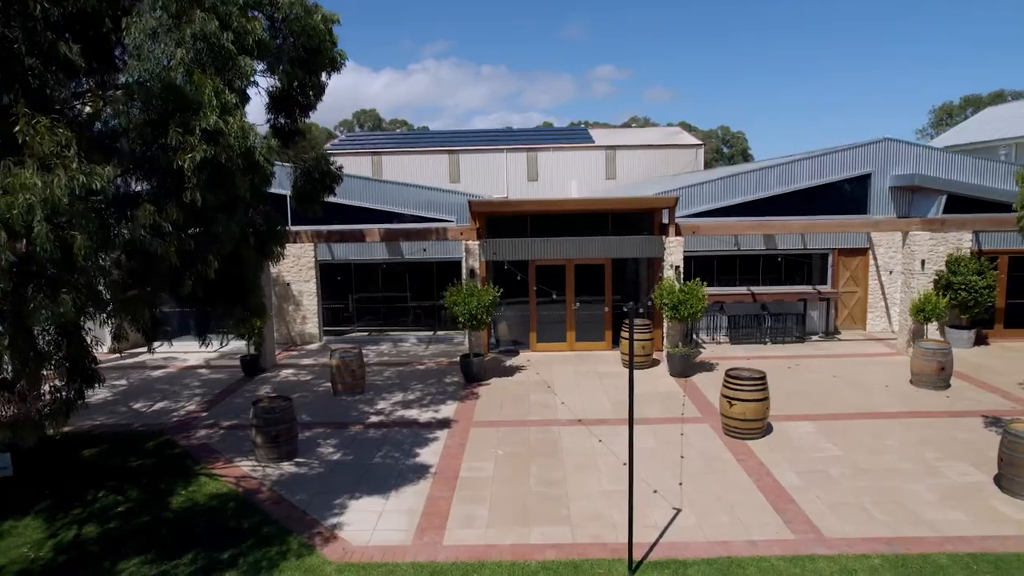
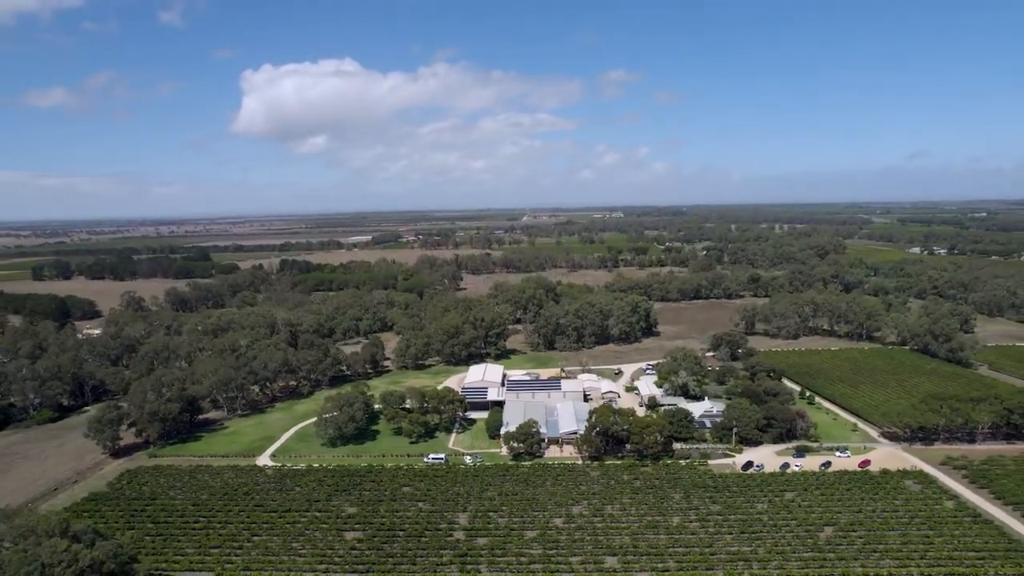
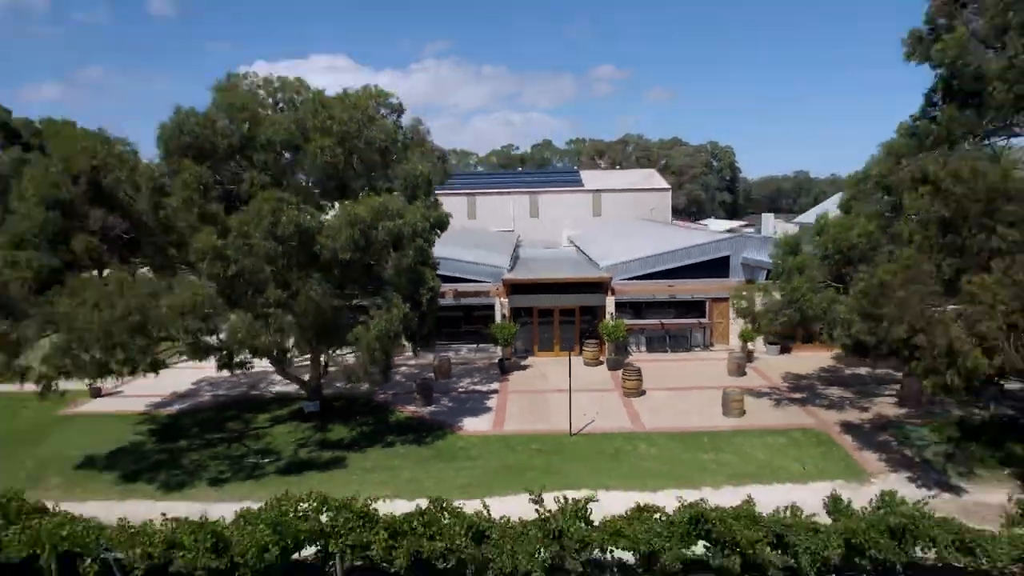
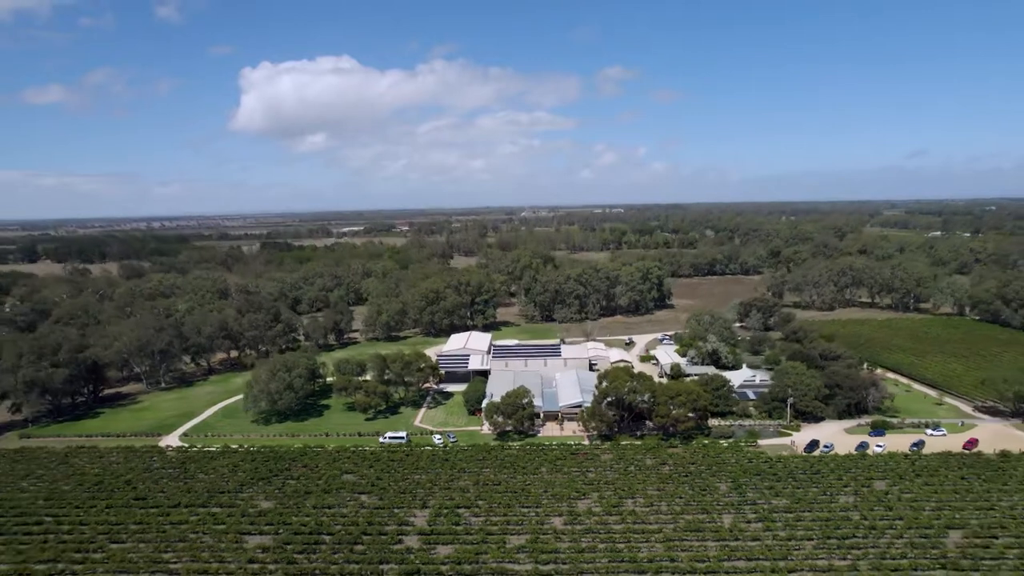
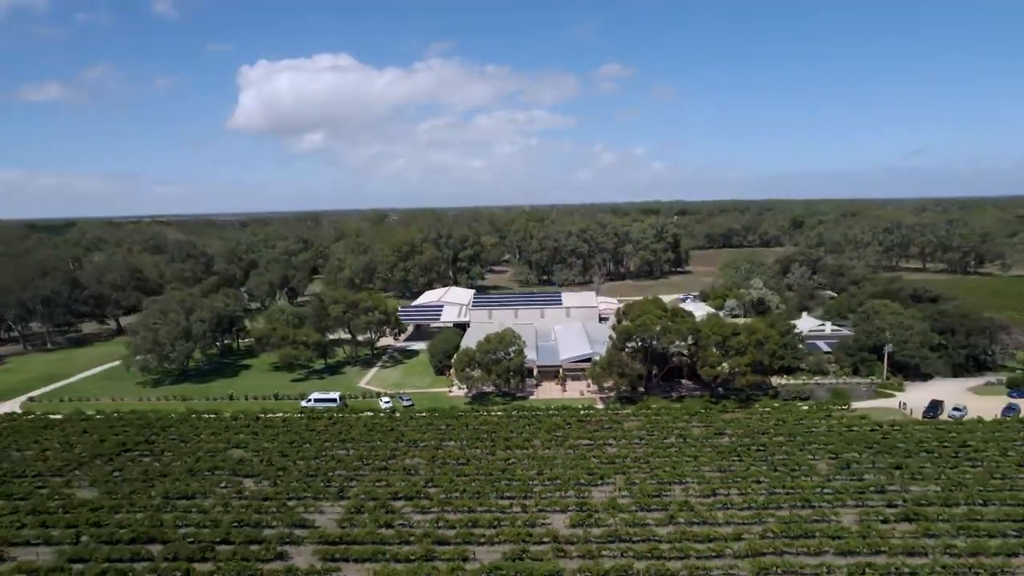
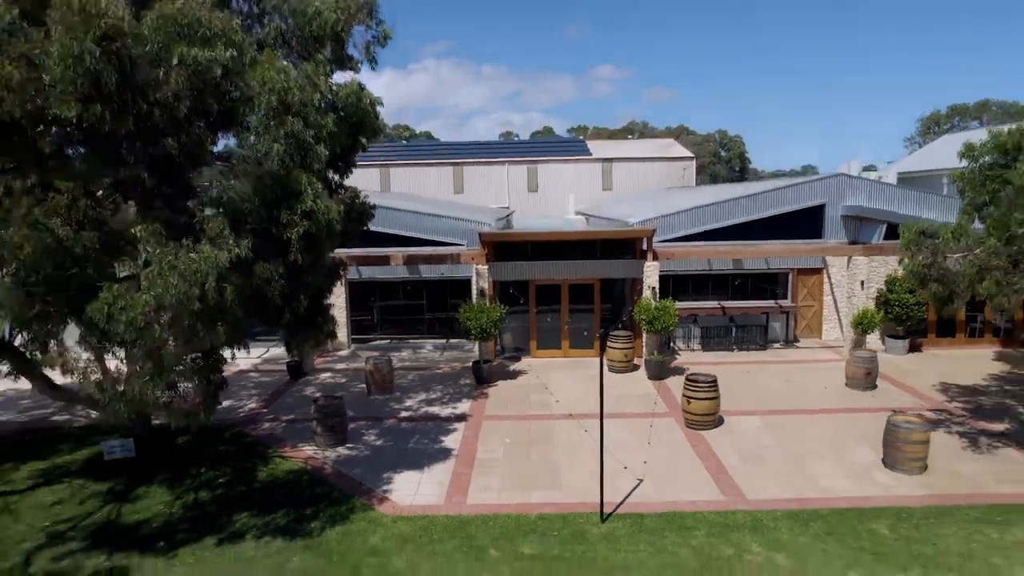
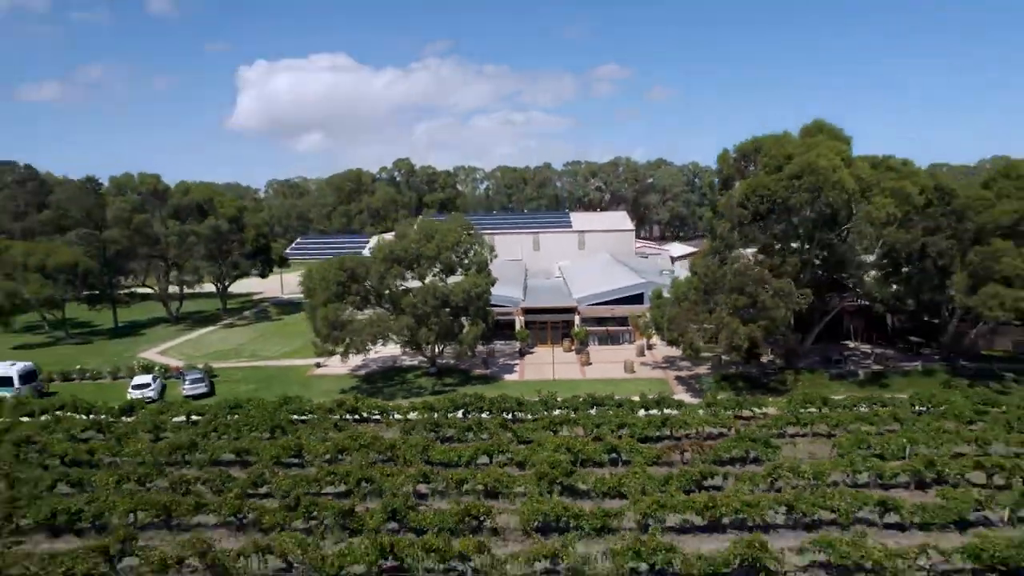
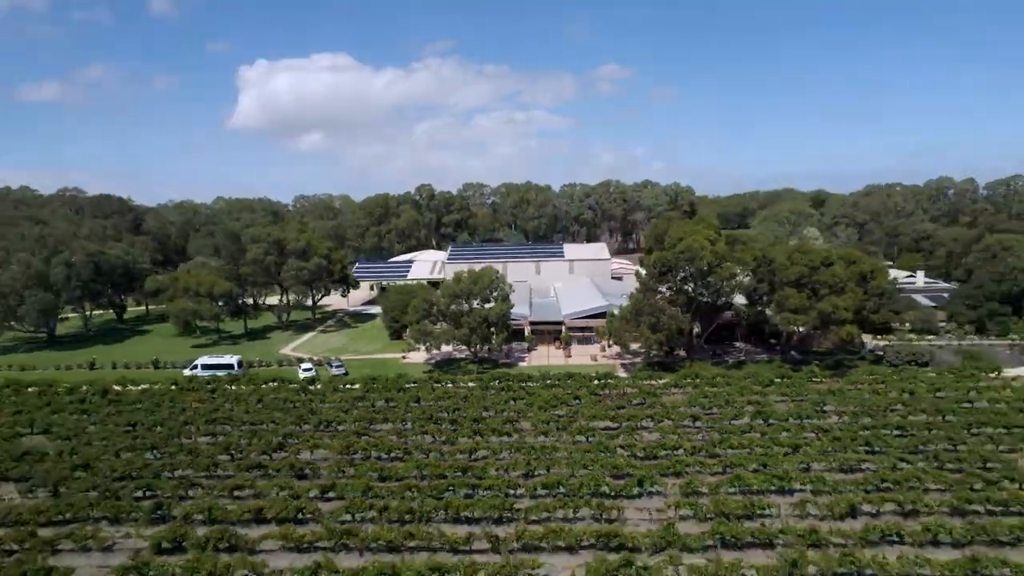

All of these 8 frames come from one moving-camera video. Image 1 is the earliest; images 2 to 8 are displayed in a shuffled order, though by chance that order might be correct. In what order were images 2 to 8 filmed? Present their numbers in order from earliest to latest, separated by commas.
6, 3, 7, 8, 5, 4, 2
